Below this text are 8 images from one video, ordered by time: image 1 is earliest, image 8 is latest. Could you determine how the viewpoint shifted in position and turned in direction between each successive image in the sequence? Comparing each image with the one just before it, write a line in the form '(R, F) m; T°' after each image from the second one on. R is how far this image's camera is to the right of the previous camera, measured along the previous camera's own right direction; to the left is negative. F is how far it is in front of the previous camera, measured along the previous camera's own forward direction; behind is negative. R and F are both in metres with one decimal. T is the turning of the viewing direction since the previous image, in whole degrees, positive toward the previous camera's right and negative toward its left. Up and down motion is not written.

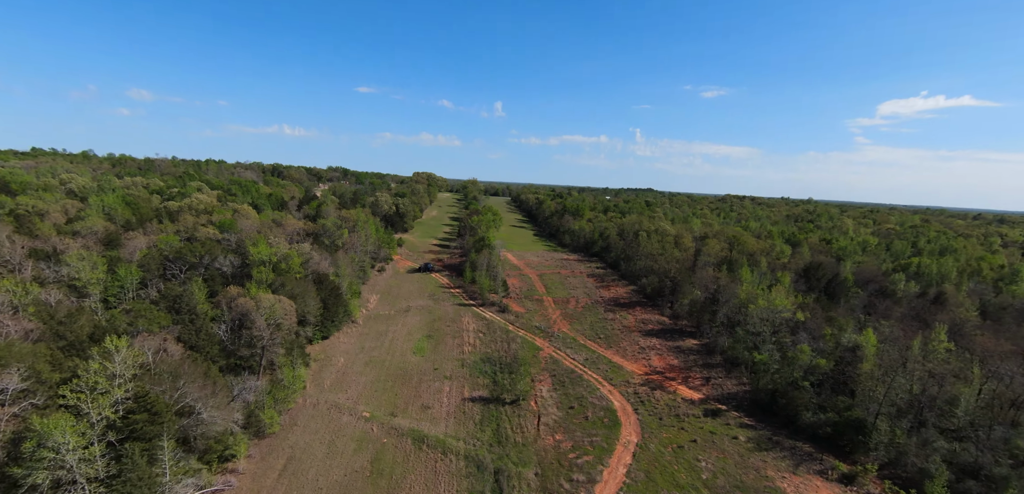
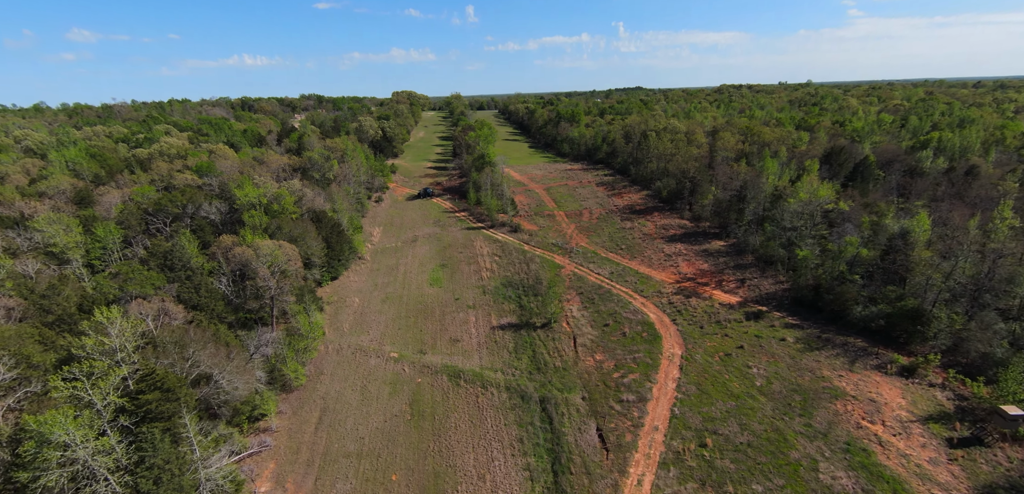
(-3.0, +5.1) m; 0°
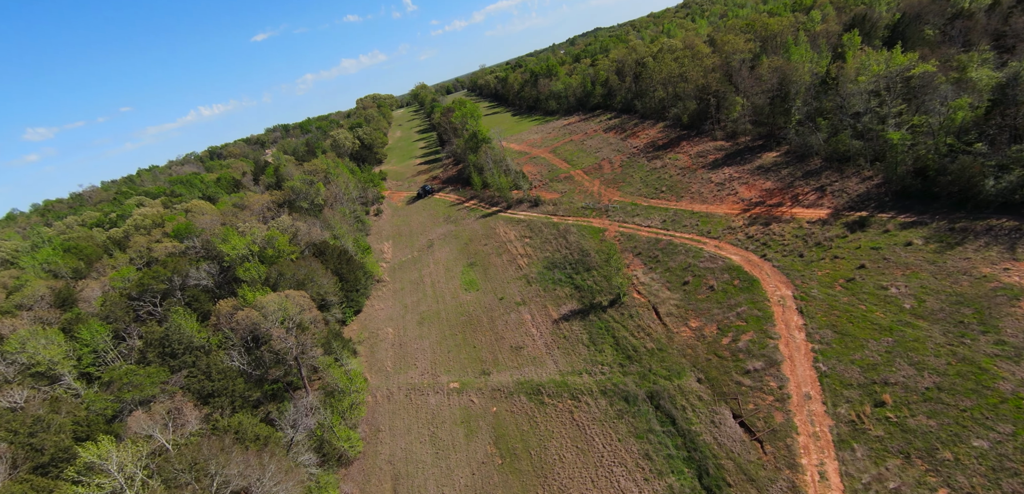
(-3.4, +8.4) m; -1°
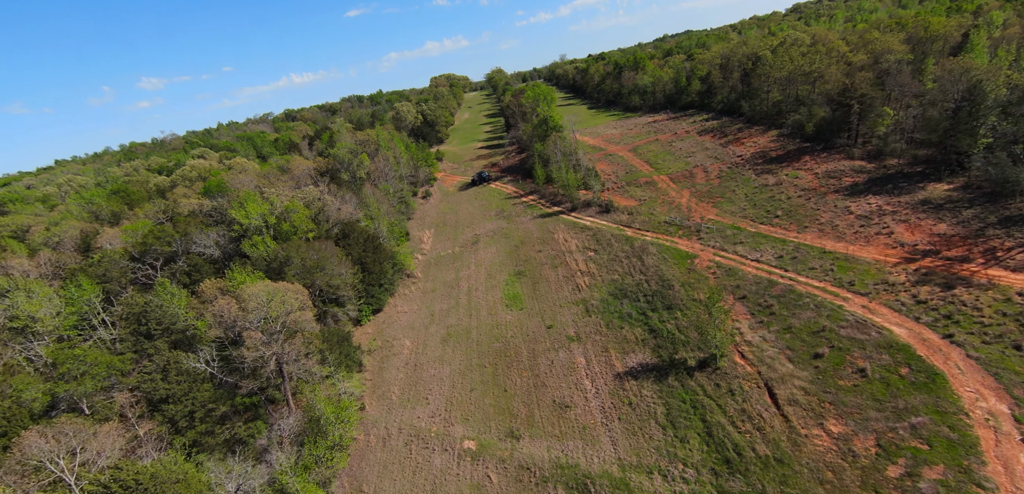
(-0.7, +11.3) m; -6°
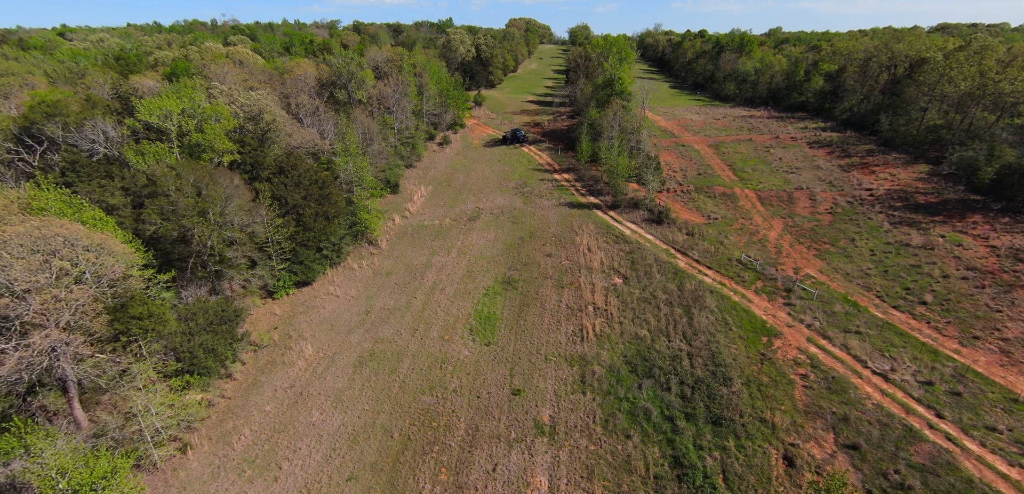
(+2.9, +15.4) m; -4°
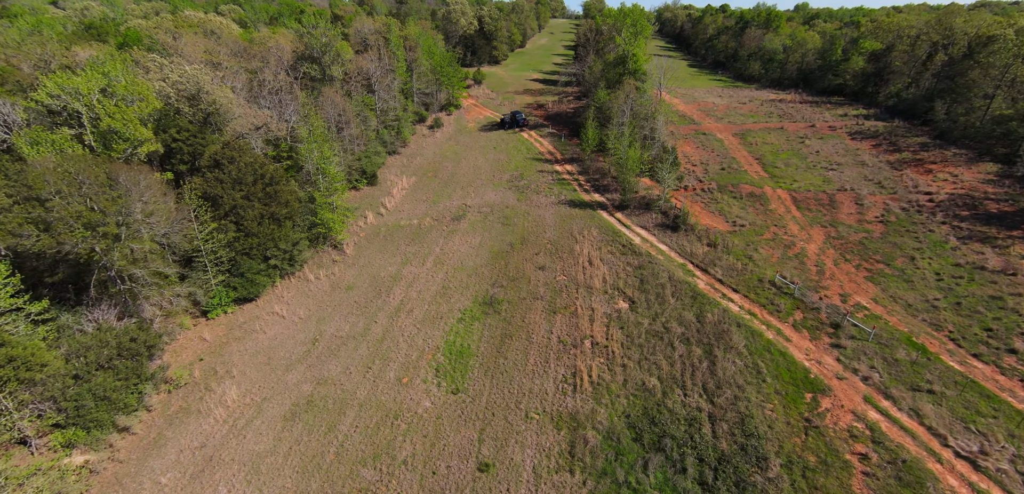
(+1.5, +6.1) m; -1°
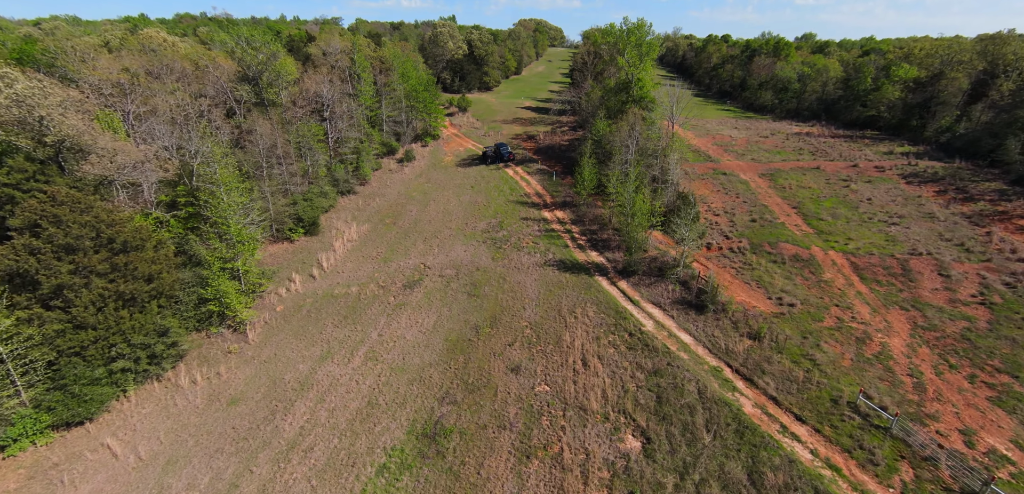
(+1.7, +9.1) m; 0°
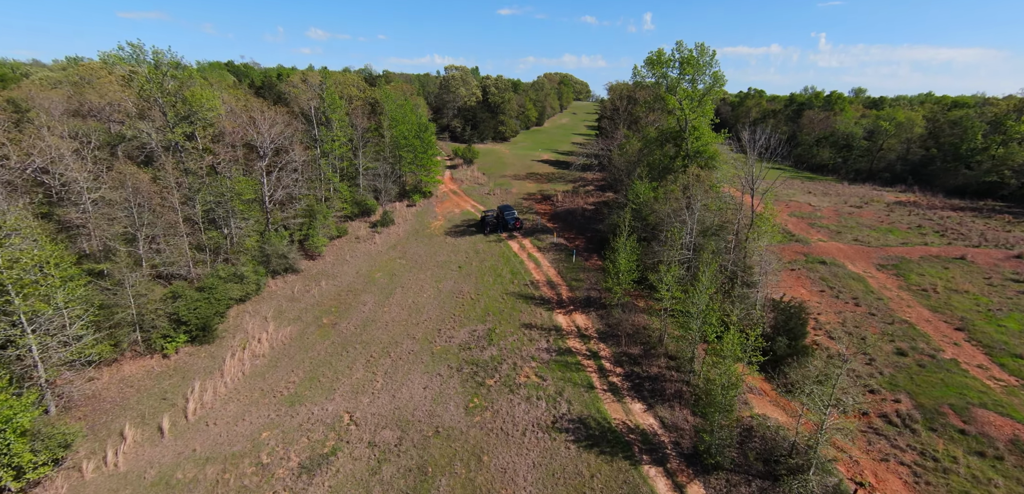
(+1.2, +12.2) m; -3°
